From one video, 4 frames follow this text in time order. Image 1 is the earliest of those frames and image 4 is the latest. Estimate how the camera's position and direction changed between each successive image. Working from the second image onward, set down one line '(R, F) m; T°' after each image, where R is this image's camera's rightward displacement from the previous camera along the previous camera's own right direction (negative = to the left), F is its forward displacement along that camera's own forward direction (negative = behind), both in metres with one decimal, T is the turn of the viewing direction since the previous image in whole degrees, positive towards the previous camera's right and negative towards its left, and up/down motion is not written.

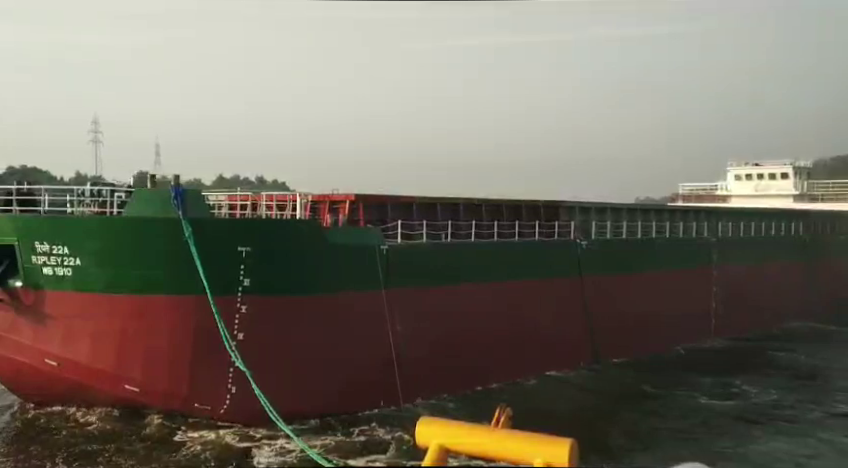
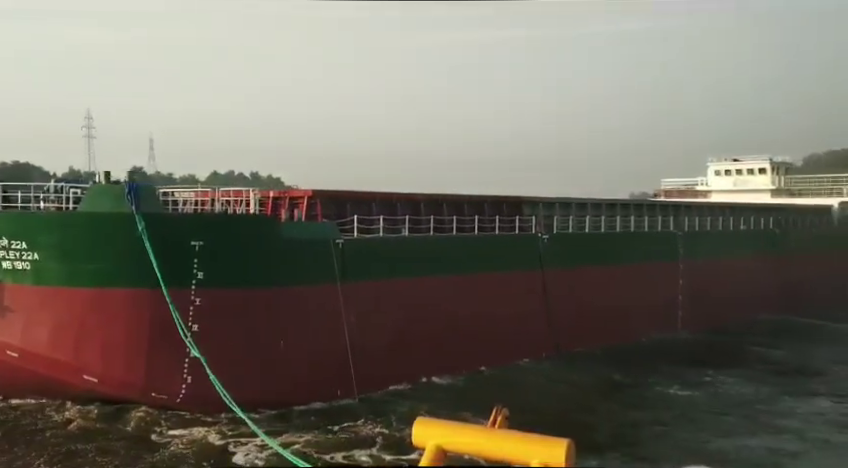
(+0.3, -0.2) m; 0°
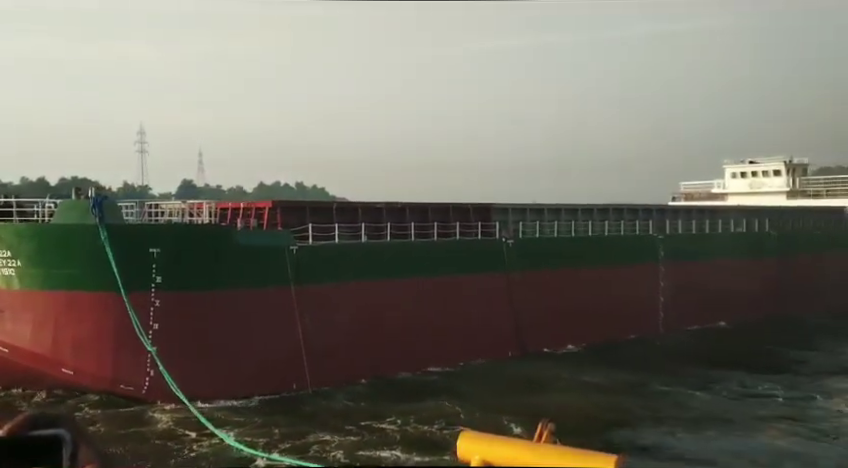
(+1.0, -0.8) m; -3°
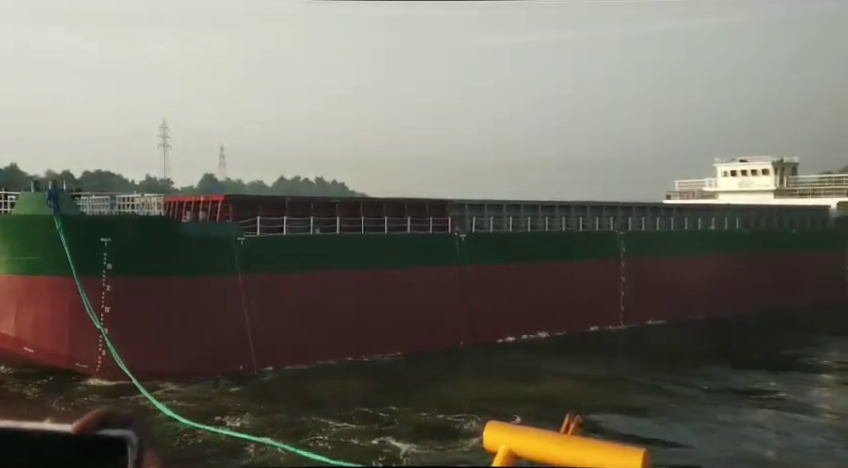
(+0.8, -0.7) m; -1°
